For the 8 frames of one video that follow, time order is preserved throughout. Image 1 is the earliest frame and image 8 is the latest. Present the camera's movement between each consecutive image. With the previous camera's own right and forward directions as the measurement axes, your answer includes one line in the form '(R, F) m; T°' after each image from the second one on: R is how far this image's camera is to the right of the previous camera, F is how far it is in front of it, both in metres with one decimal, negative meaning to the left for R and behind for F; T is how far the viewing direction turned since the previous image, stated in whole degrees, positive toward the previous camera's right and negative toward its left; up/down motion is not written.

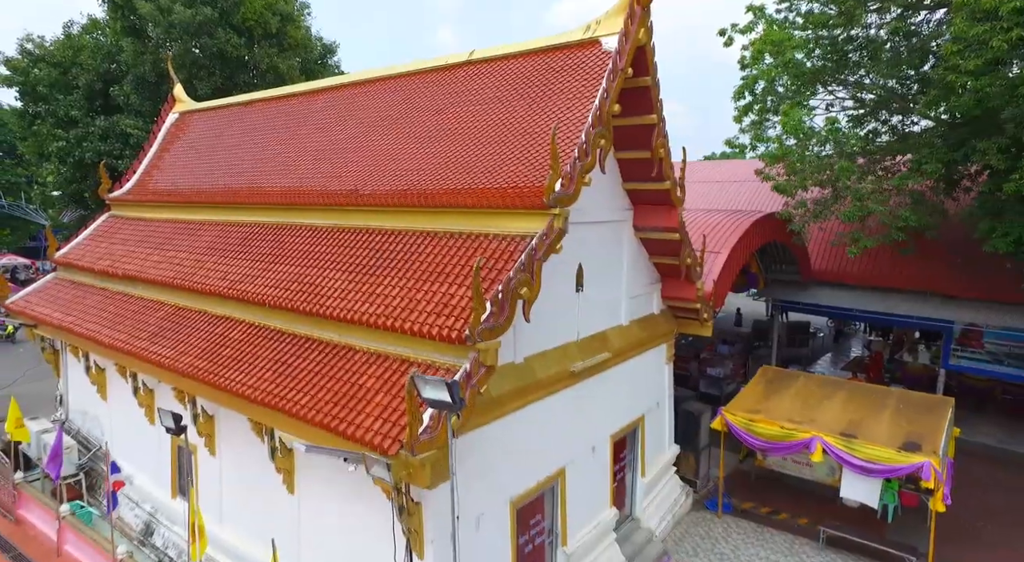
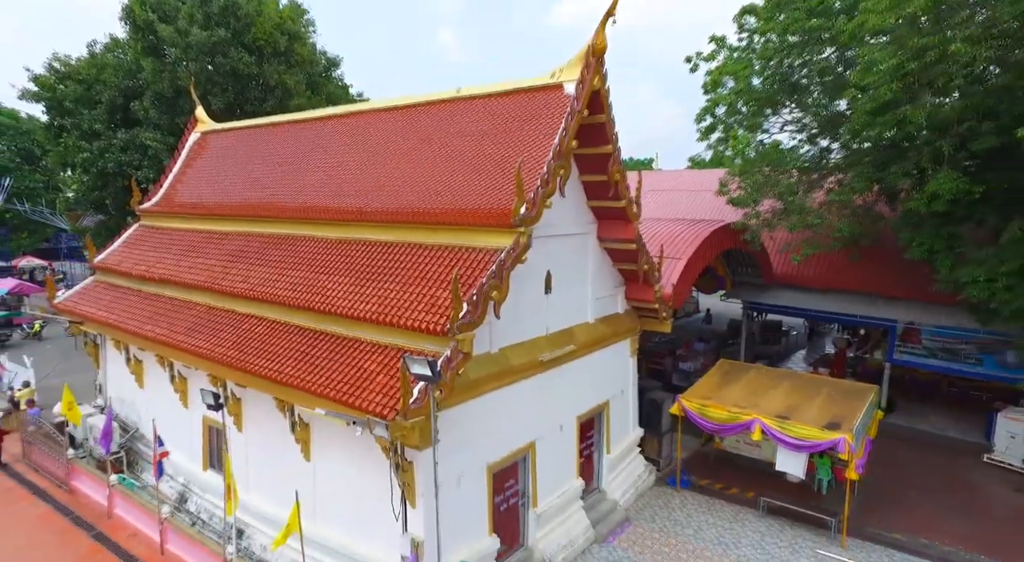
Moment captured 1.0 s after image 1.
(+0.3, -1.4) m; 0°
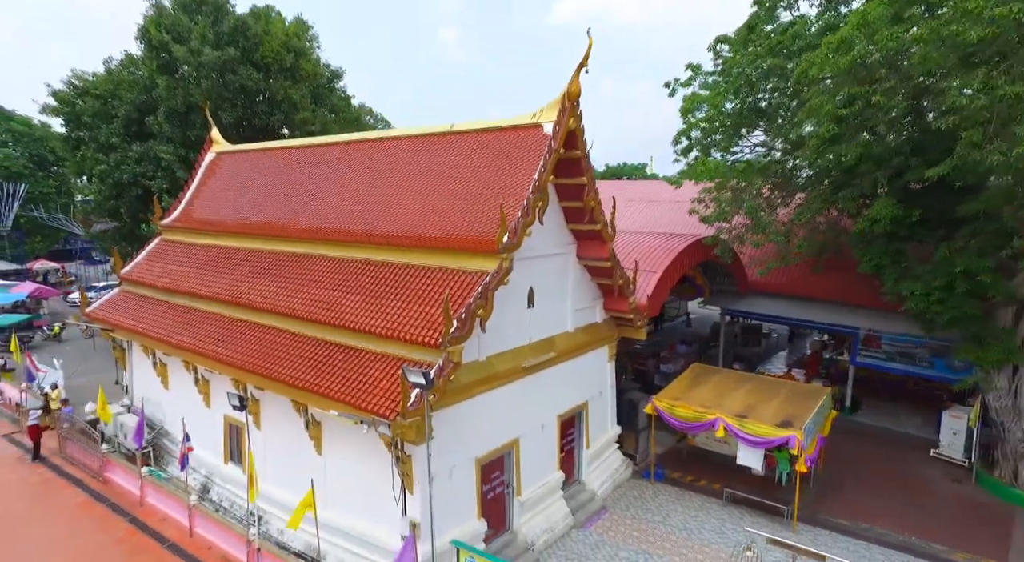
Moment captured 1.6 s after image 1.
(+0.2, -1.2) m; 0°
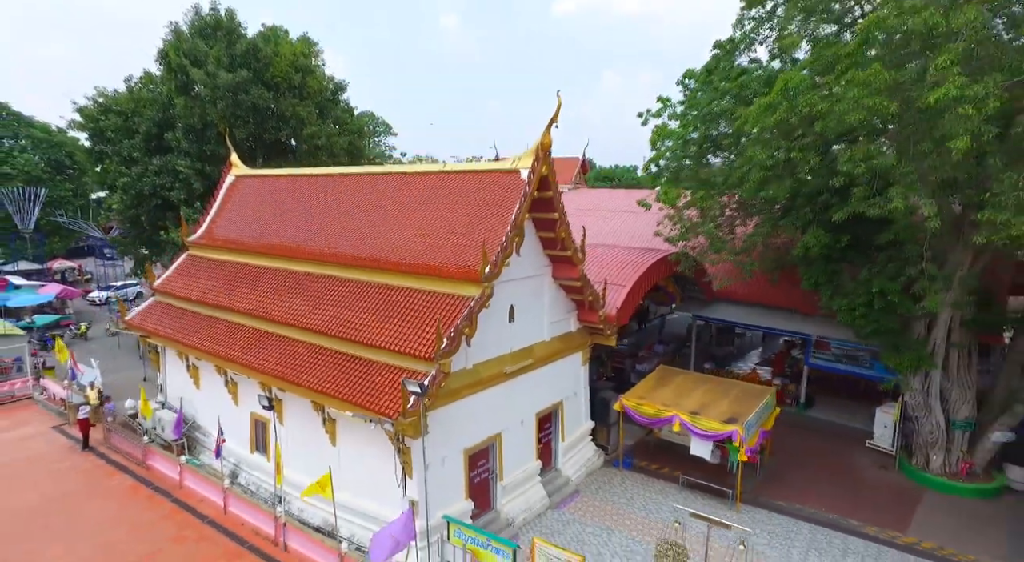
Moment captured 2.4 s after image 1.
(+0.3, -1.8) m; 0°
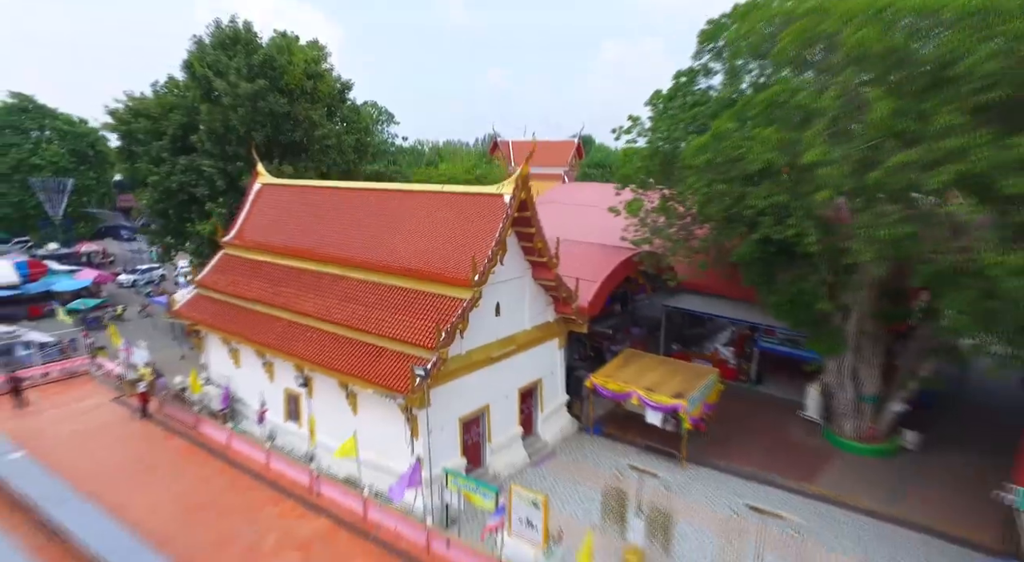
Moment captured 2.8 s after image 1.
(+0.3, -2.7) m; 0°
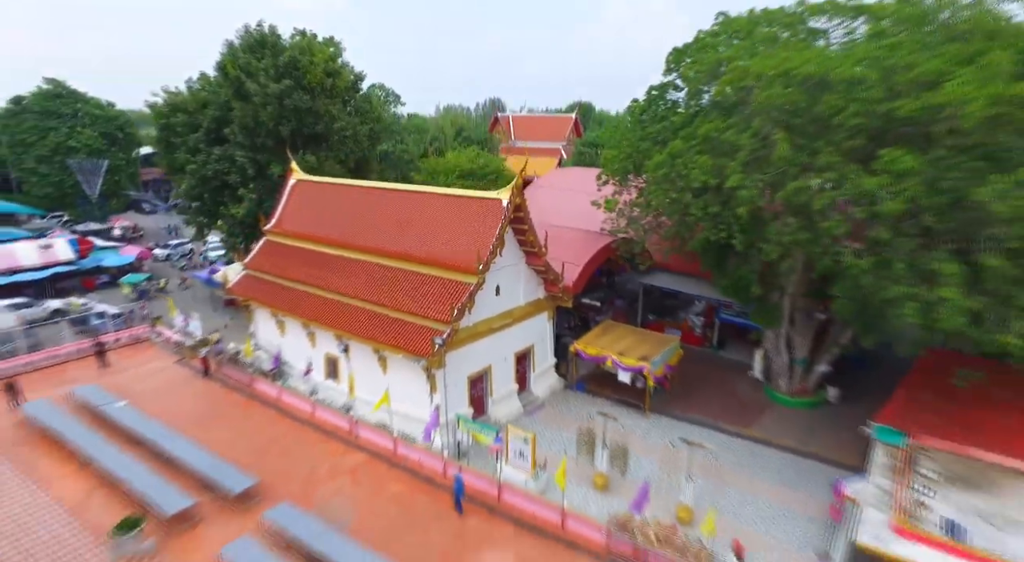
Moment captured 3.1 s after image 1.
(+0.1, -3.5) m; 0°
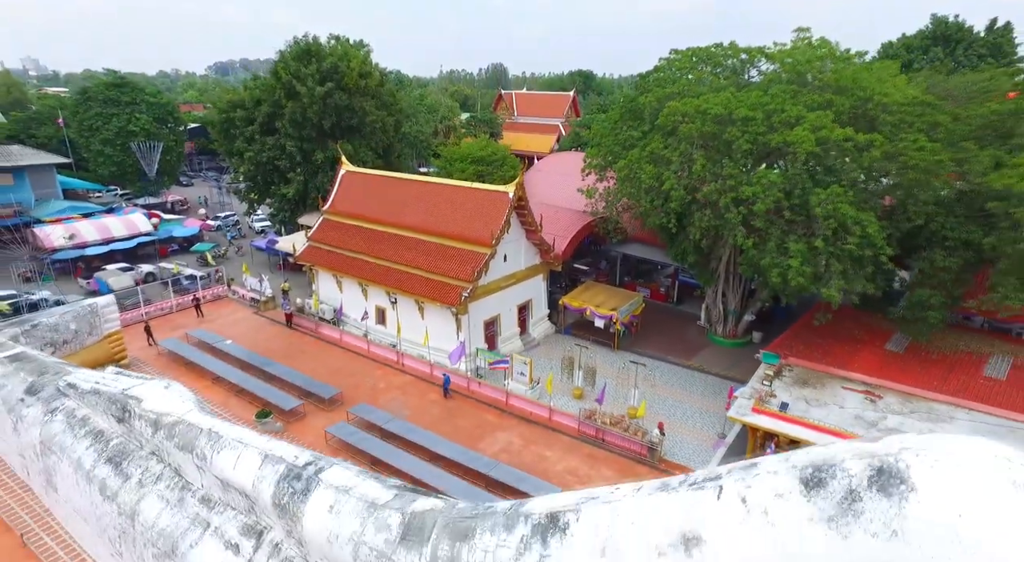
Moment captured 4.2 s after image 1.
(-0.1, -6.4) m; 0°
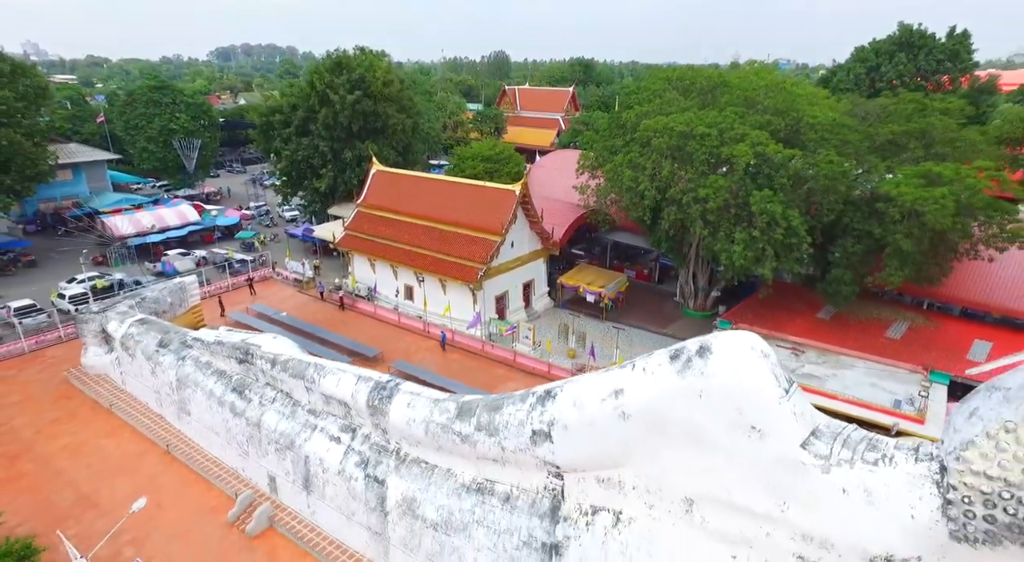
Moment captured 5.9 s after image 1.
(-0.2, -5.1) m; 0°
